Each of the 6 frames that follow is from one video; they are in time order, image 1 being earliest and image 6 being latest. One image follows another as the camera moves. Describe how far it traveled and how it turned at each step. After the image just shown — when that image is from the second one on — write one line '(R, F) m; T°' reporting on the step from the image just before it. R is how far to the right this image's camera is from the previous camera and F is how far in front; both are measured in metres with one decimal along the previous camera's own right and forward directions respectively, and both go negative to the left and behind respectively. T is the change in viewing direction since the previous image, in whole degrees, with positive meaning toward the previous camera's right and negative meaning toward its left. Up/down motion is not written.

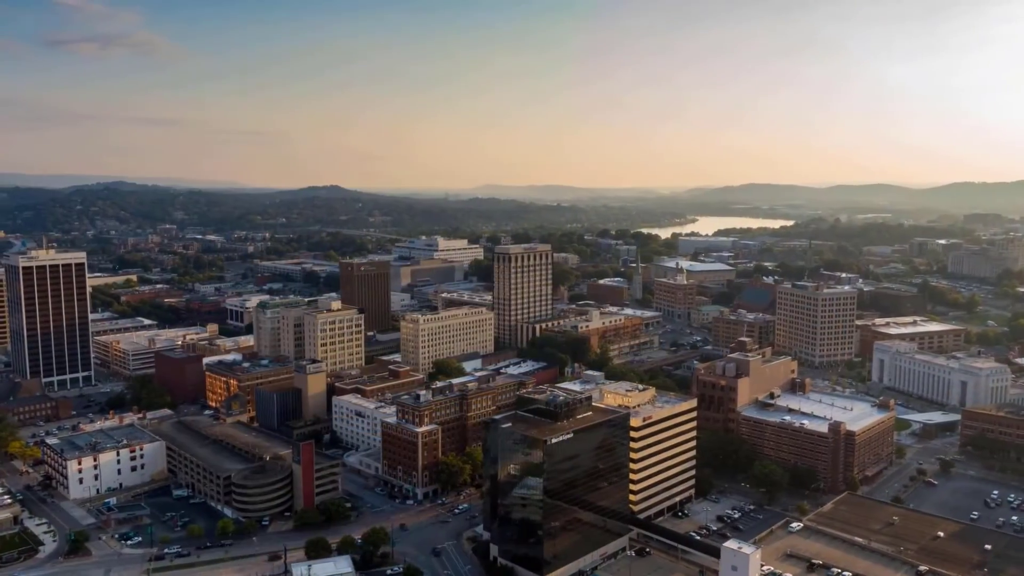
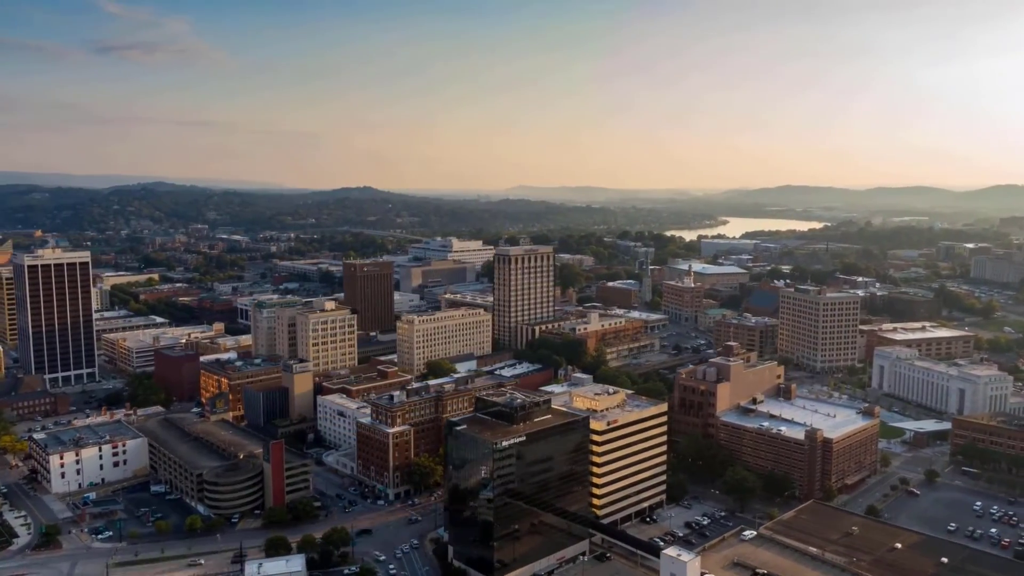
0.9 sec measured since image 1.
(+3.3, +0.1) m; -2°
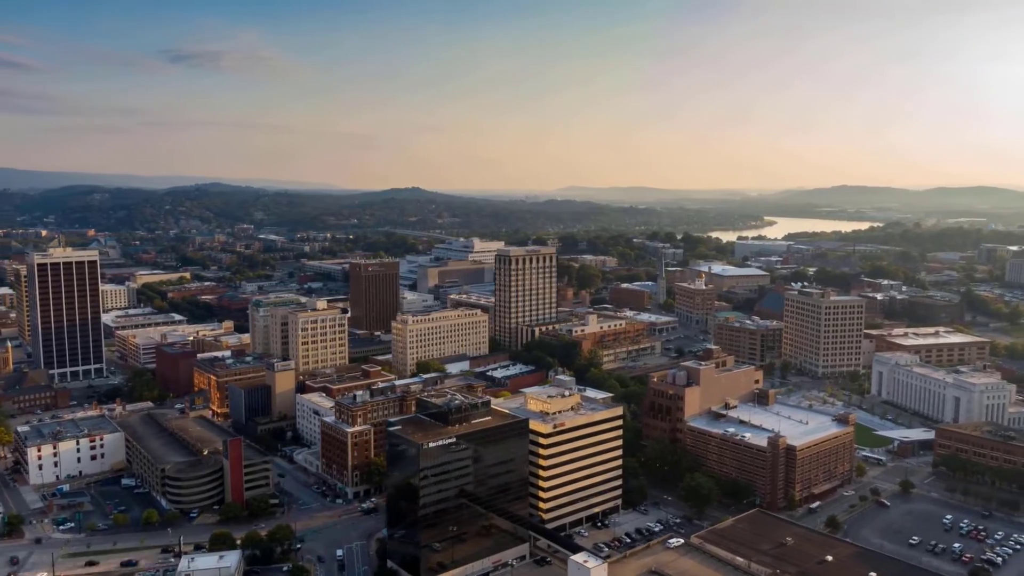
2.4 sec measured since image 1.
(+4.9, +0.3) m; -4°
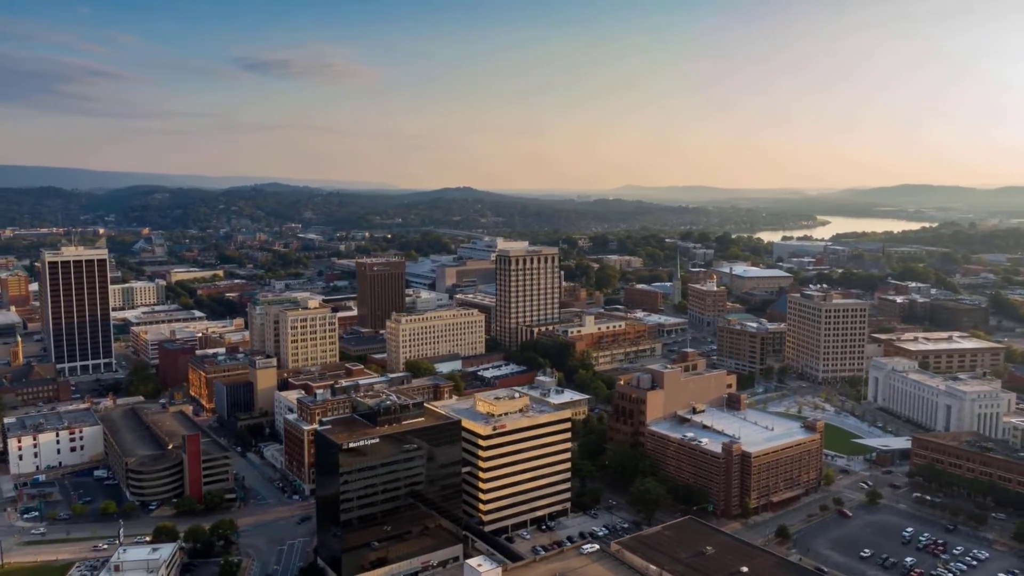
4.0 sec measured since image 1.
(+5.4, +0.4) m; -4°
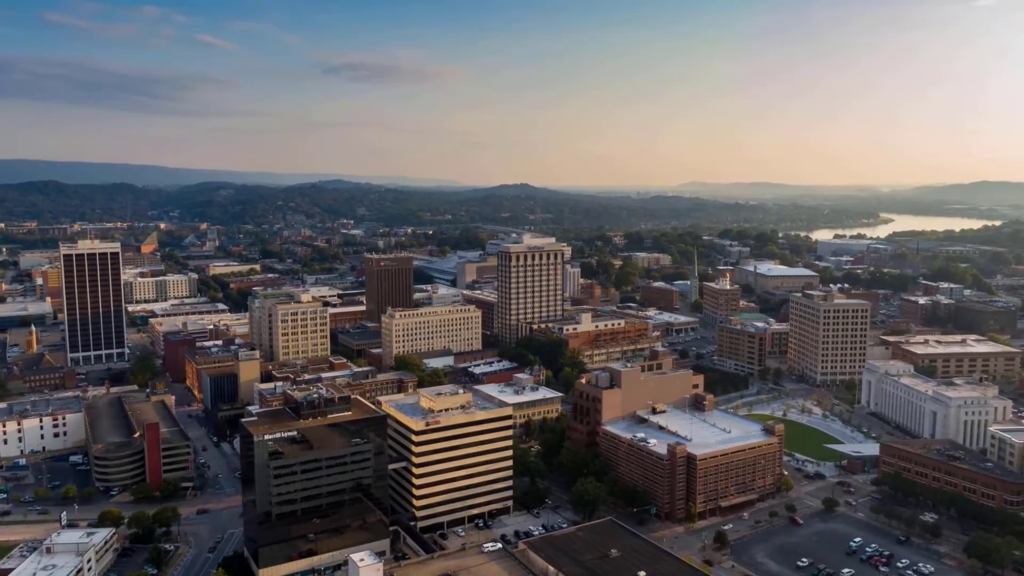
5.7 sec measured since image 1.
(+6.0, +0.4) m; -4°
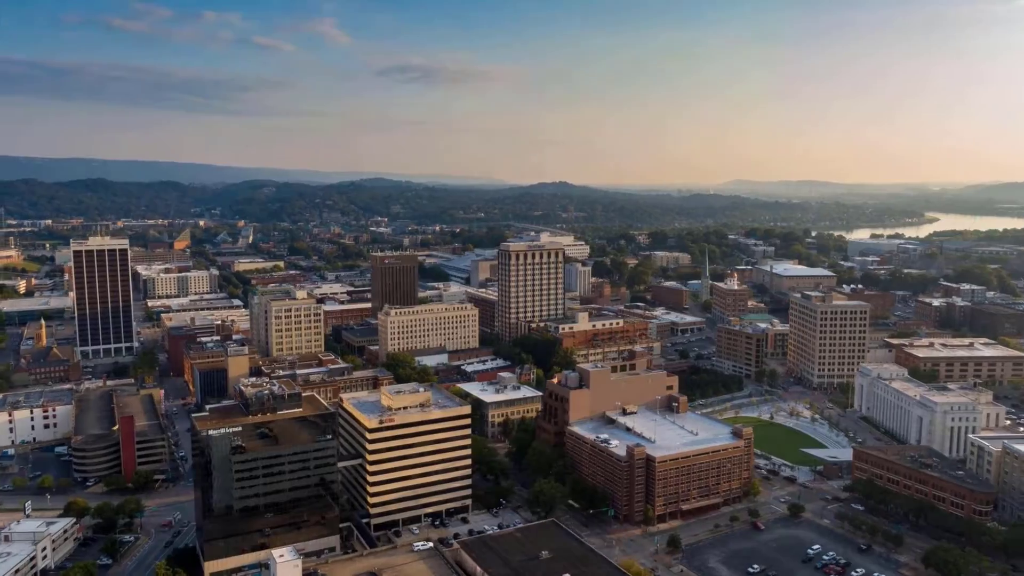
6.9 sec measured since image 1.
(+4.1, +0.3) m; -3°
